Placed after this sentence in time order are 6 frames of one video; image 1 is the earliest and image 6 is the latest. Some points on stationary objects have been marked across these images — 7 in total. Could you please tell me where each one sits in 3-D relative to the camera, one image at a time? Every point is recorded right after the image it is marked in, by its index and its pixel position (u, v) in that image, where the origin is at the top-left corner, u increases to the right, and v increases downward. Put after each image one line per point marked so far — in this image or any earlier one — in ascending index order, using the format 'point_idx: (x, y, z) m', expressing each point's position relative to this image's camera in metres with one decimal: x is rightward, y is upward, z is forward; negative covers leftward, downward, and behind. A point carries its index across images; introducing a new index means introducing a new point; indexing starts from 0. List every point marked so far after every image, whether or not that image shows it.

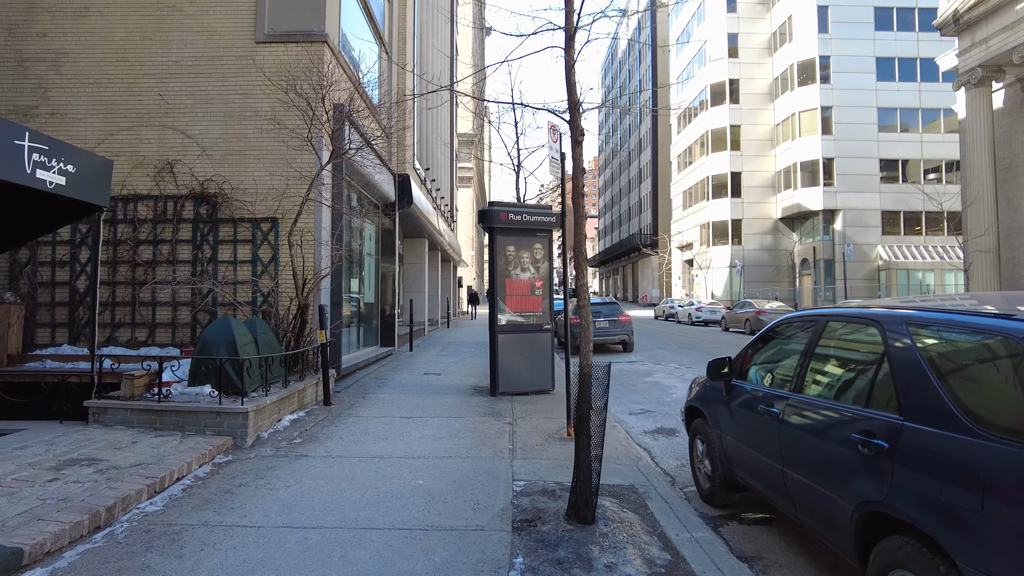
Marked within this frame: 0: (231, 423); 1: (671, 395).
0: (-2.6, -1.2, +5.9) m
1: (+2.4, -1.7, +10.0) m
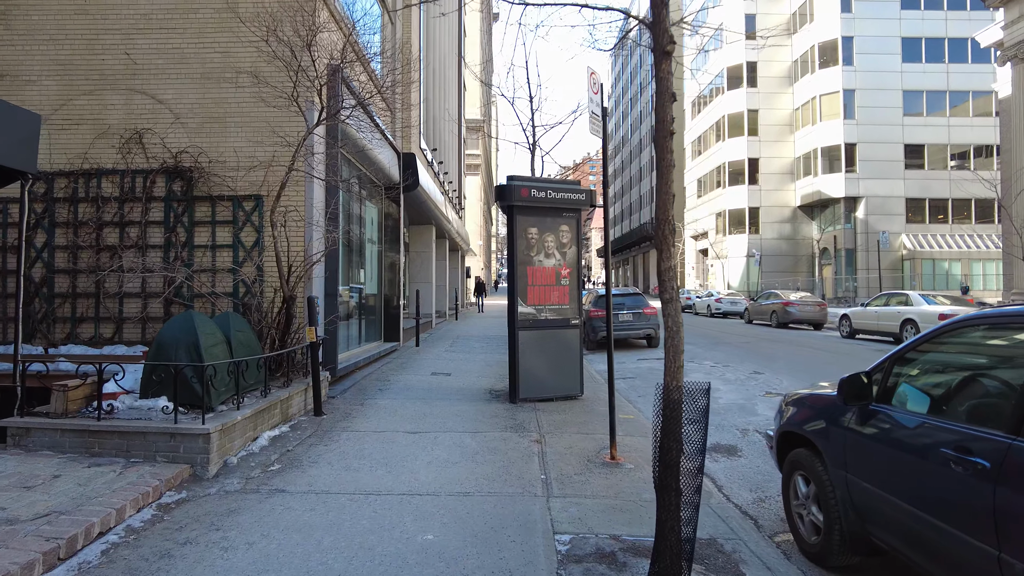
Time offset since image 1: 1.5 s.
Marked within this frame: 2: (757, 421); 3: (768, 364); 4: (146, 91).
0: (-2.3, -1.1, +4.6) m
1: (+2.7, -1.5, +8.7) m
2: (+2.8, -1.5, +7.5) m
3: (+4.6, -1.4, +11.8) m
4: (-4.6, +2.5, +8.2) m
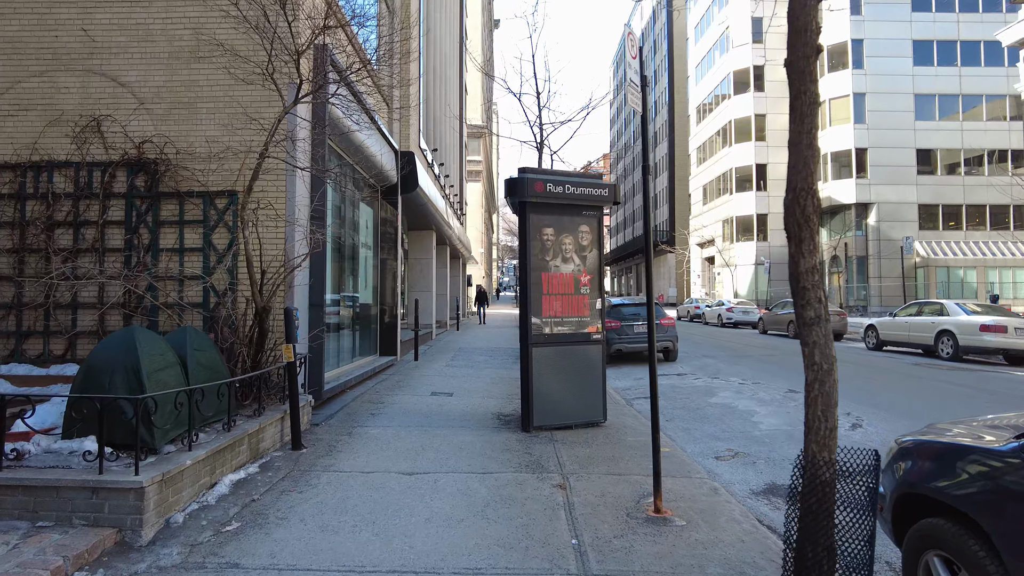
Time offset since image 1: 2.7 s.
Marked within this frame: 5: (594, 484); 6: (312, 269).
0: (-2.2, -1.2, +3.6) m
1: (+2.9, -1.6, +7.6) m
2: (+3.0, -1.6, +6.4) m
3: (+4.8, -1.5, +10.7) m
4: (-4.5, +2.4, +7.2) m
5: (+0.6, -1.5, +4.9) m
6: (-2.3, +0.2, +7.4) m
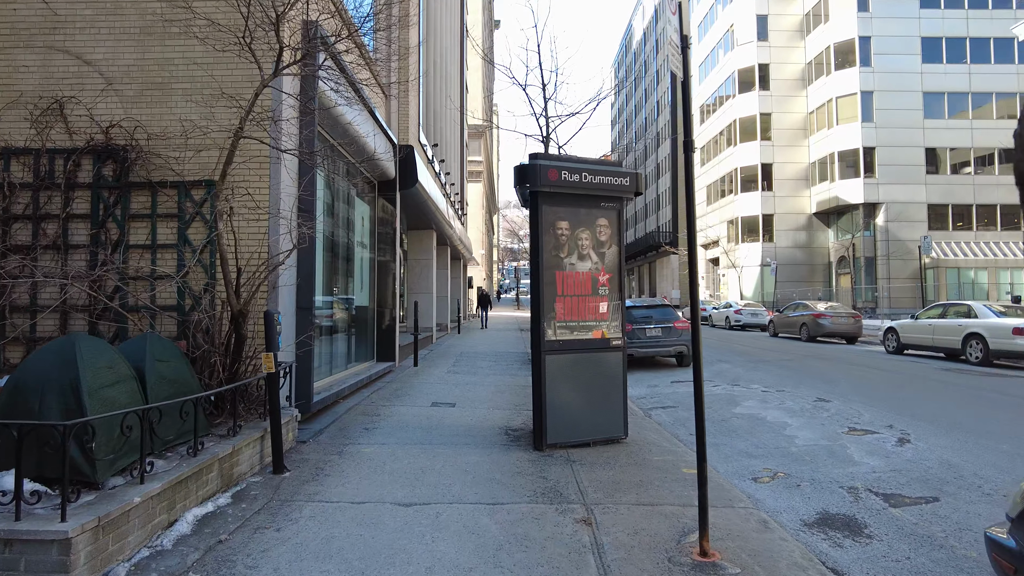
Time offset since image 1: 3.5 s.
0: (-2.1, -1.2, +2.8) m
1: (+3.0, -1.6, +6.9) m
2: (+3.1, -1.6, +5.7) m
3: (+4.9, -1.5, +9.9) m
4: (-4.4, +2.4, +6.5) m
5: (+0.7, -1.5, +4.2) m
6: (-2.2, +0.2, +6.7) m
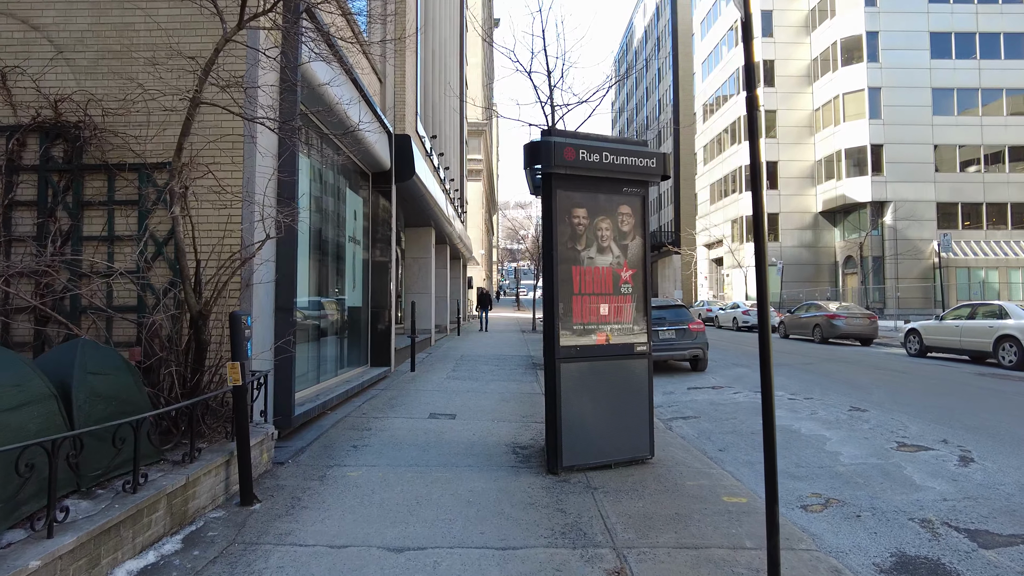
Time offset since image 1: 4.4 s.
0: (-2.0, -1.2, +2.0) m
1: (+3.0, -1.6, +6.1) m
2: (+3.1, -1.6, +4.9) m
3: (+4.9, -1.5, +9.1) m
4: (-4.3, +2.4, +5.7) m
5: (+0.8, -1.5, +3.4) m
6: (-2.1, +0.2, +5.9) m
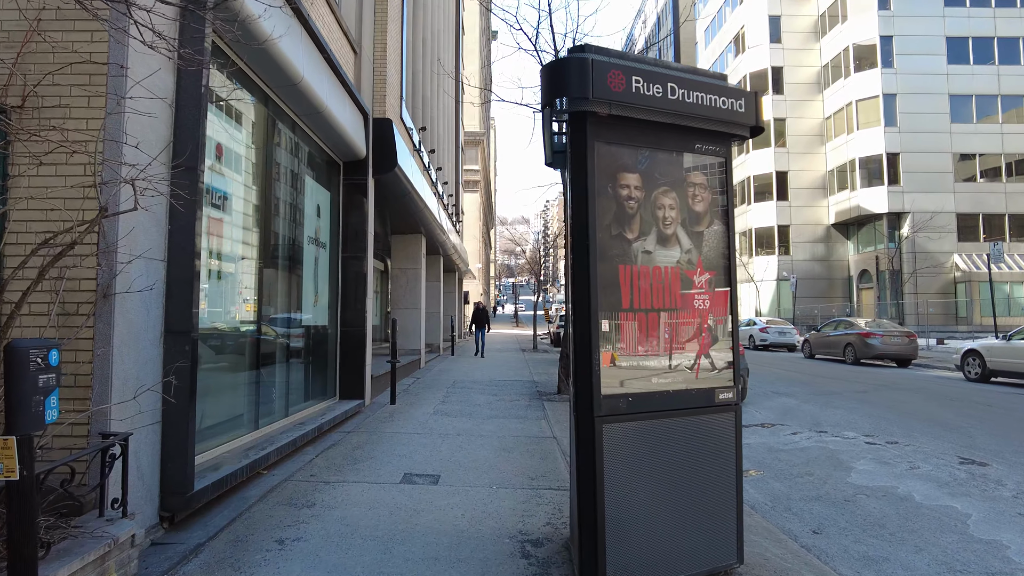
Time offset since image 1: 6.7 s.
0: (-1.9, -1.1, 0.0) m
1: (+3.1, -1.7, +4.0) m
2: (+3.2, -1.6, +2.9) m
3: (+5.0, -1.7, +7.1) m
4: (-4.3, +2.3, +3.7) m
5: (+0.9, -1.5, +1.3) m
6: (-2.1, +0.2, +3.9) m
